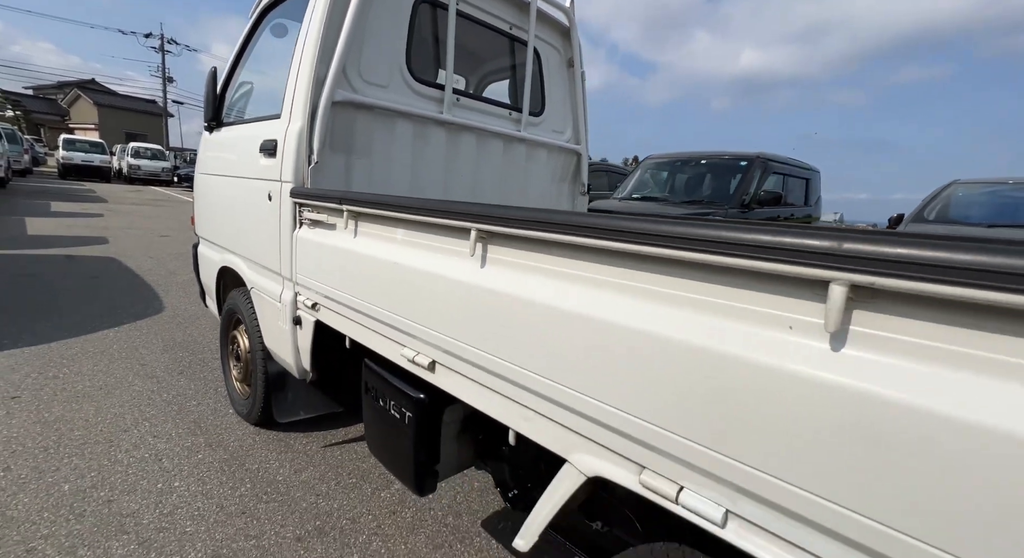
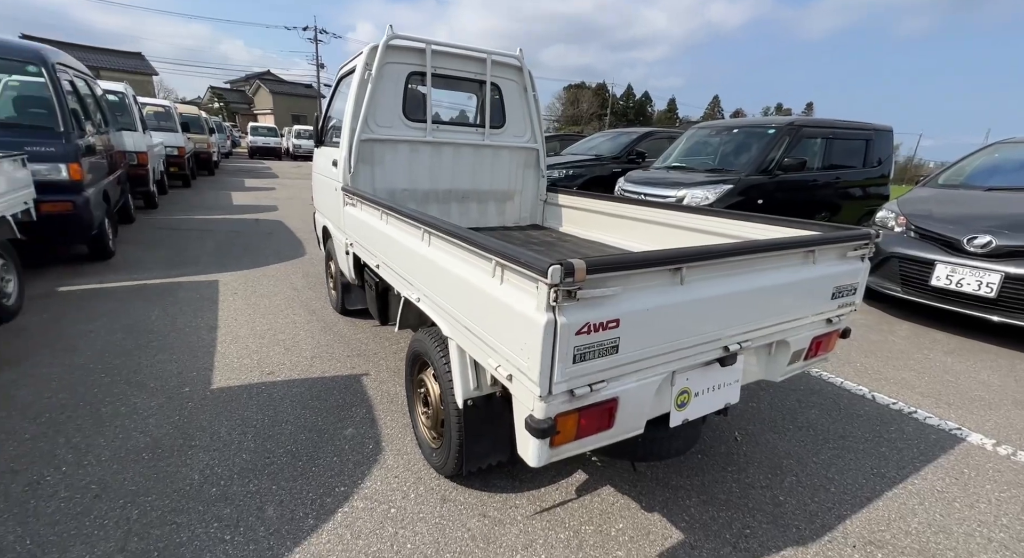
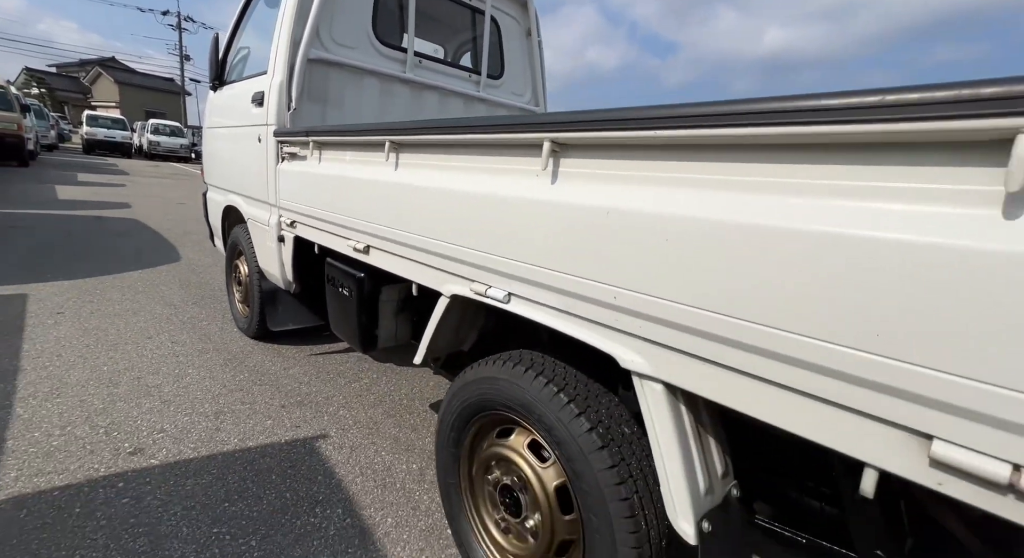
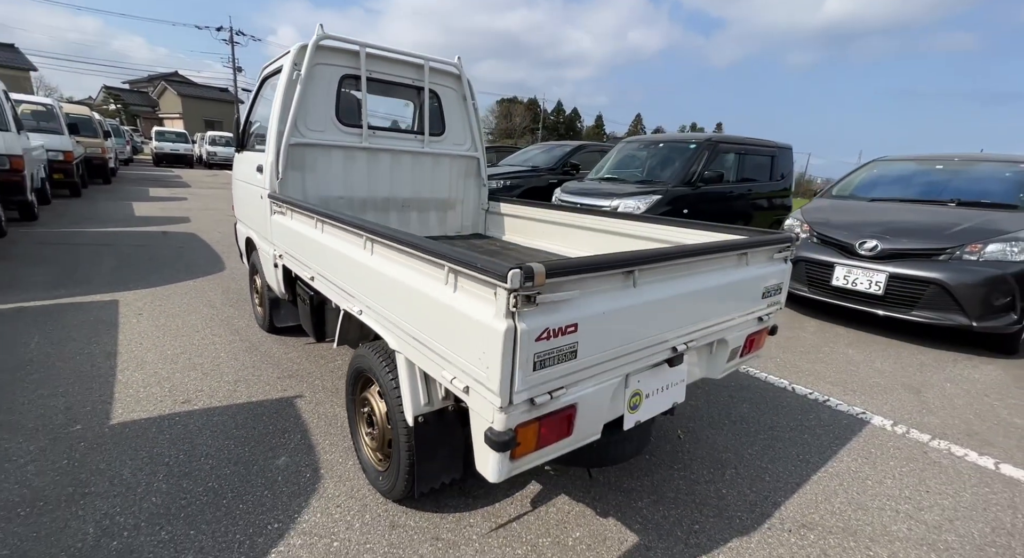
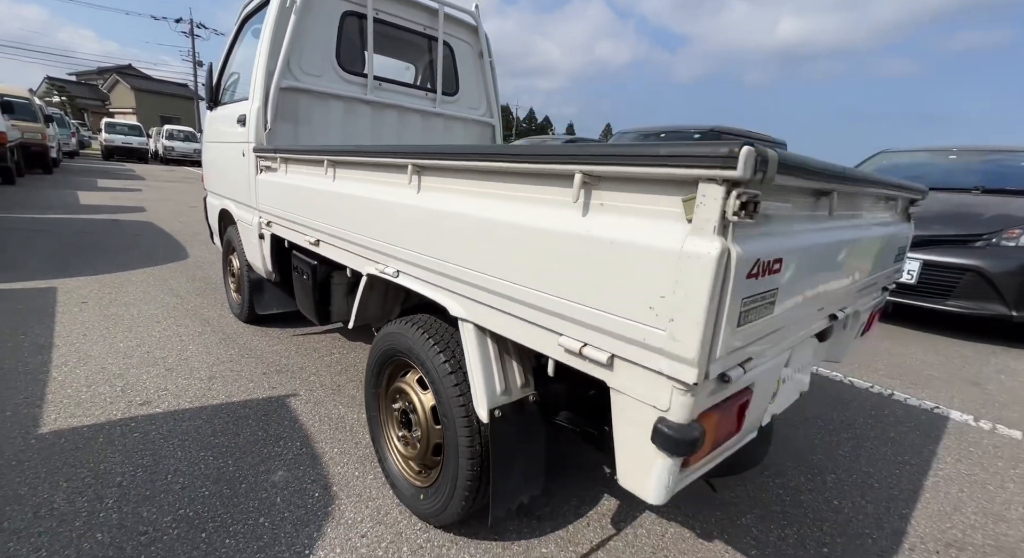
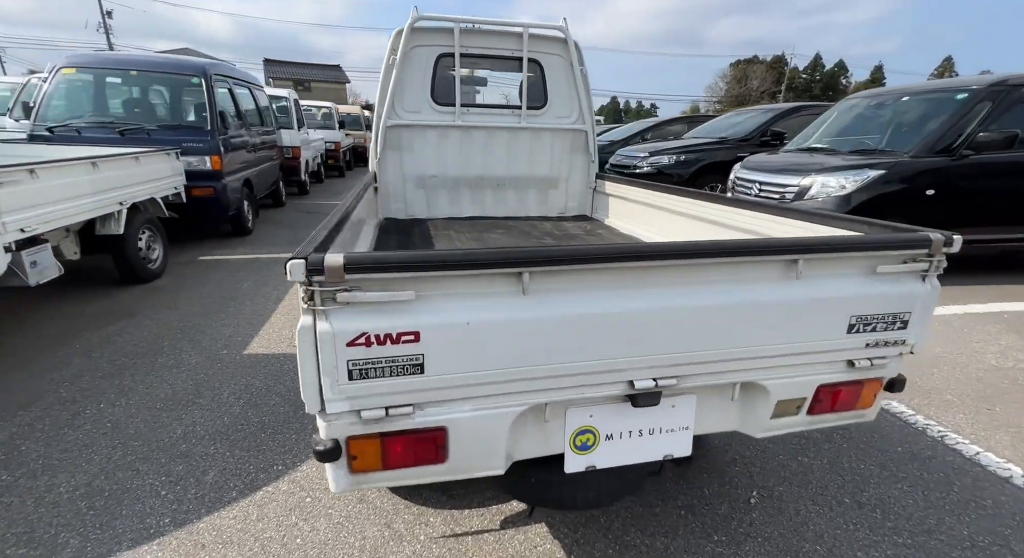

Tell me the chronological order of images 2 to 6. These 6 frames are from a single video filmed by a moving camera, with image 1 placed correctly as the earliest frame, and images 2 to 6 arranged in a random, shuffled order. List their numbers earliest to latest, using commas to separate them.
3, 5, 4, 2, 6
